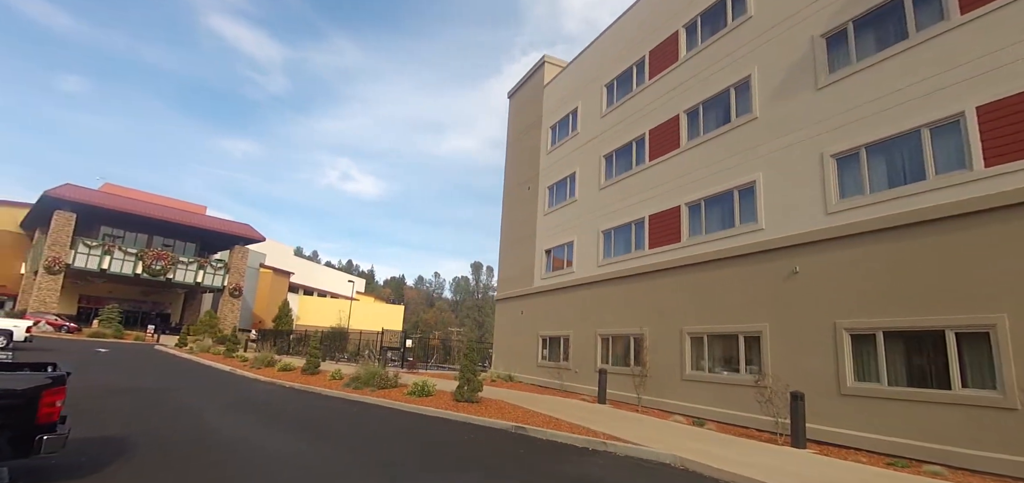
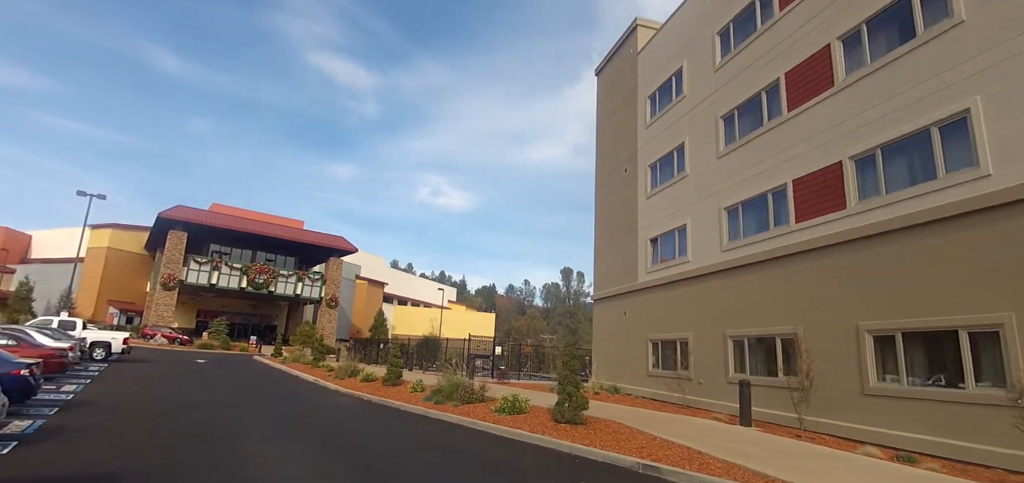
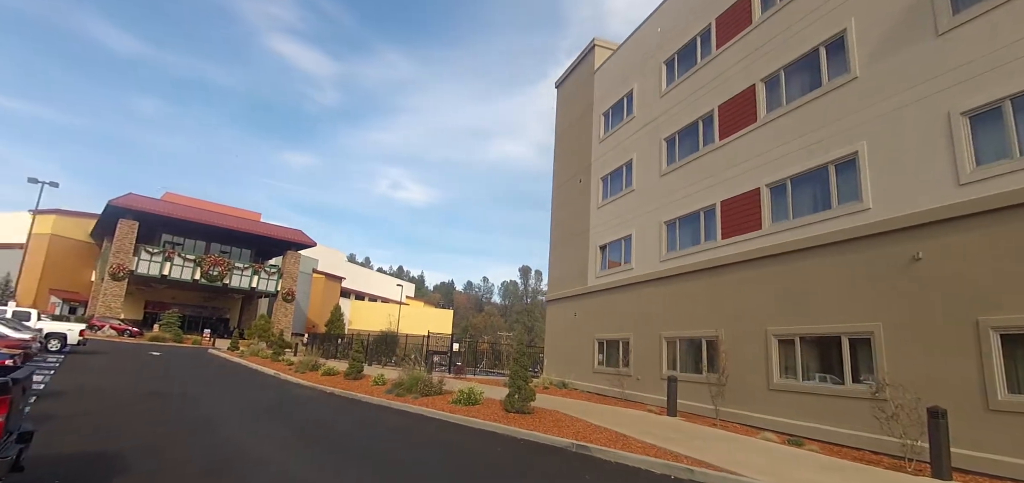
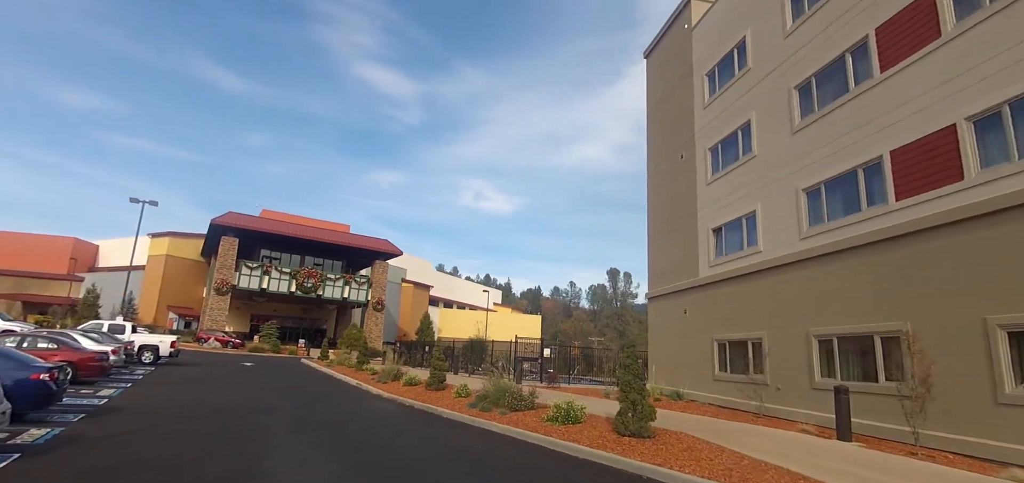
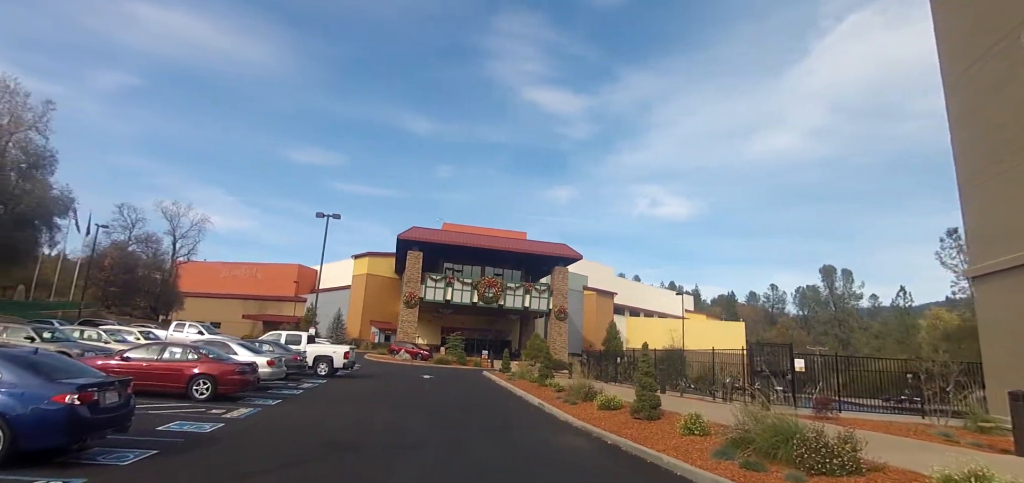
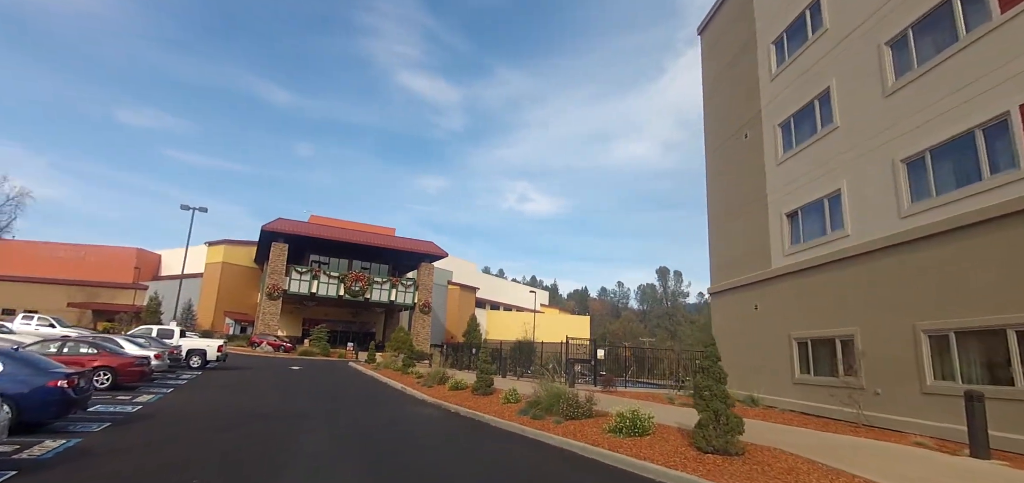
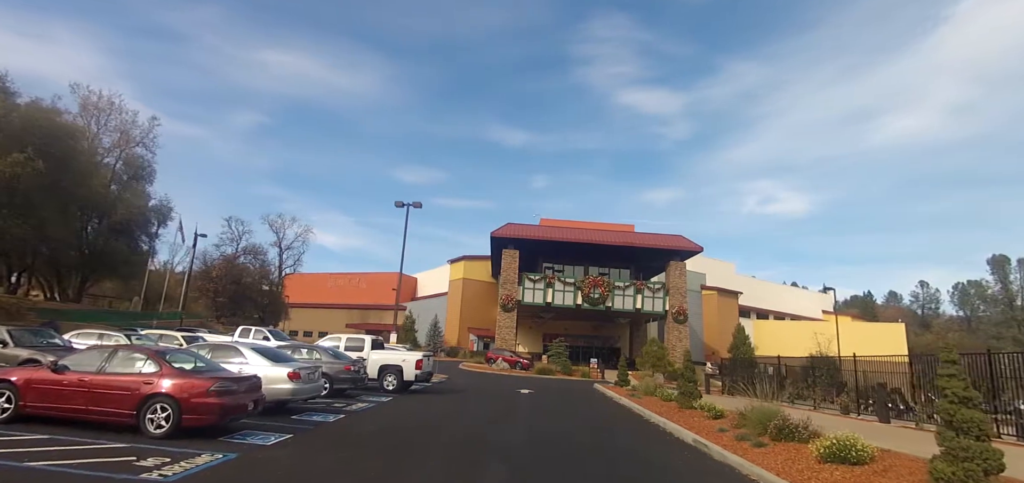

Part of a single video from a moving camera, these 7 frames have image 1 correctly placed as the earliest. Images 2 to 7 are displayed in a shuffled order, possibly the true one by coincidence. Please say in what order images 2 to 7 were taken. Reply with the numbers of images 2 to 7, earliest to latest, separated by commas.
3, 2, 4, 6, 5, 7
